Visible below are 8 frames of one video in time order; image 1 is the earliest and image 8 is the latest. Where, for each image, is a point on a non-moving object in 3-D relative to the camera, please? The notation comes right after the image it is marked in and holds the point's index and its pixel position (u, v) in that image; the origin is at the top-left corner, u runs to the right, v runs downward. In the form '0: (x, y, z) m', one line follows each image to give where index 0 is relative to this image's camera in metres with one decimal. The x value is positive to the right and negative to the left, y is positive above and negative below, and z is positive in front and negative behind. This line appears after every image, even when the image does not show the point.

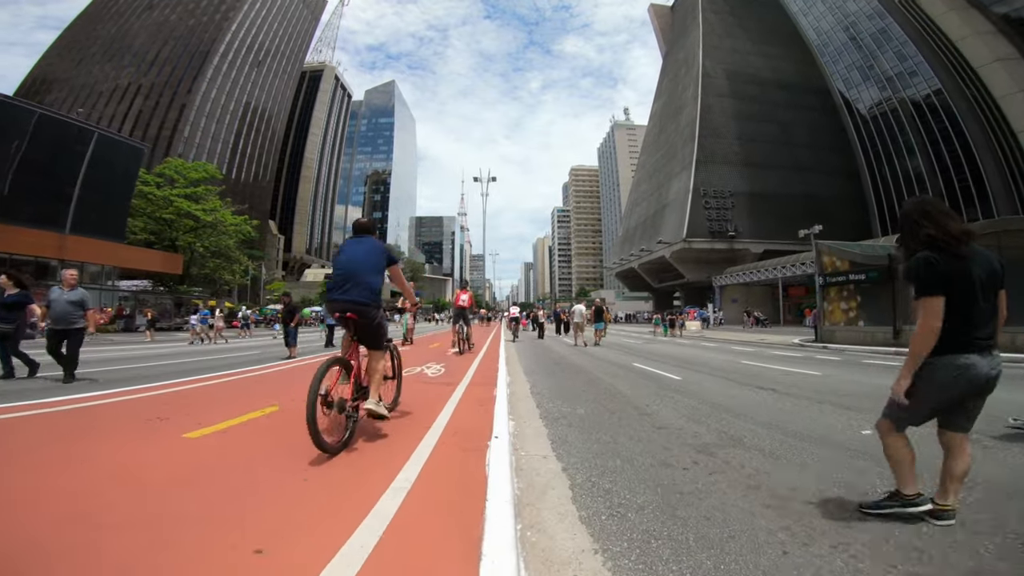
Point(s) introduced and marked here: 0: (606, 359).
0: (+2.5, -1.9, +13.9) m
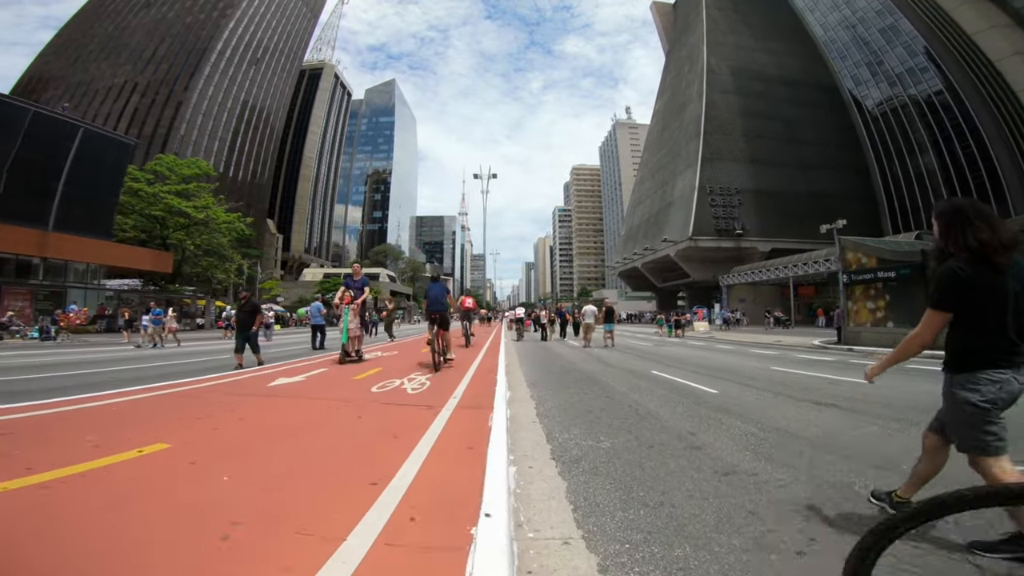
0: (+2.6, -1.8, +12.4) m
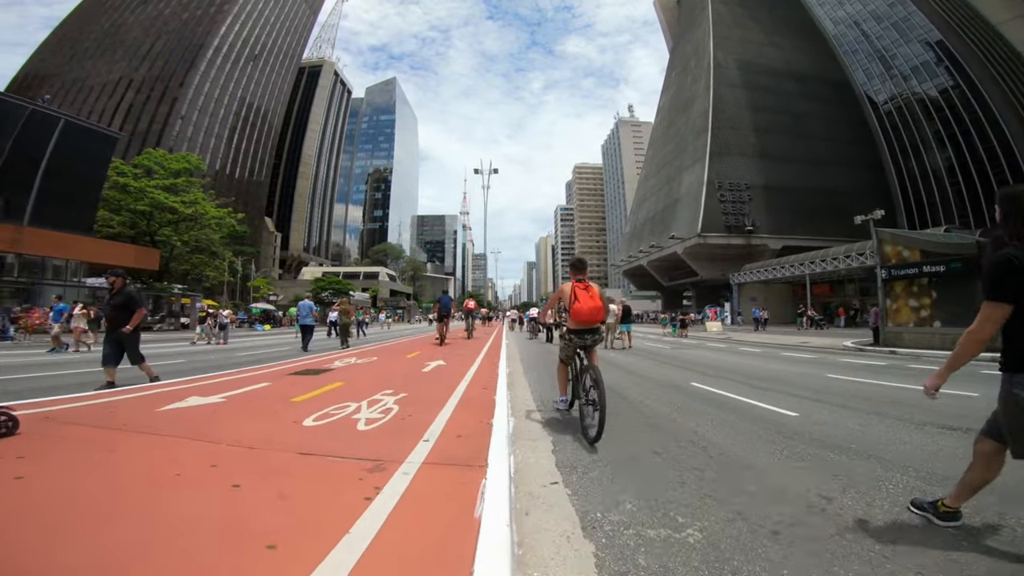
0: (+2.6, -1.7, +10.6) m
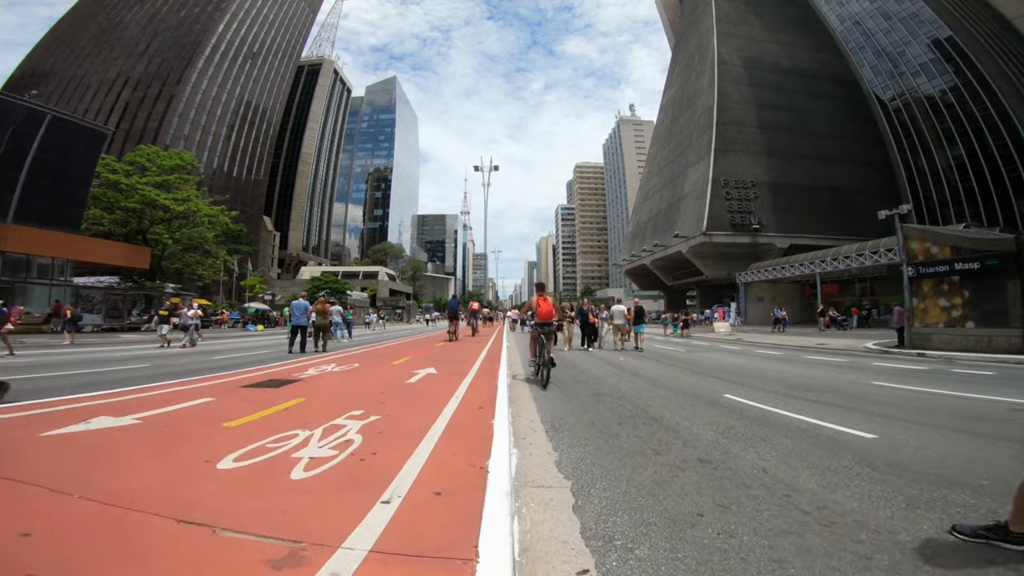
0: (+2.6, -1.6, +9.5) m
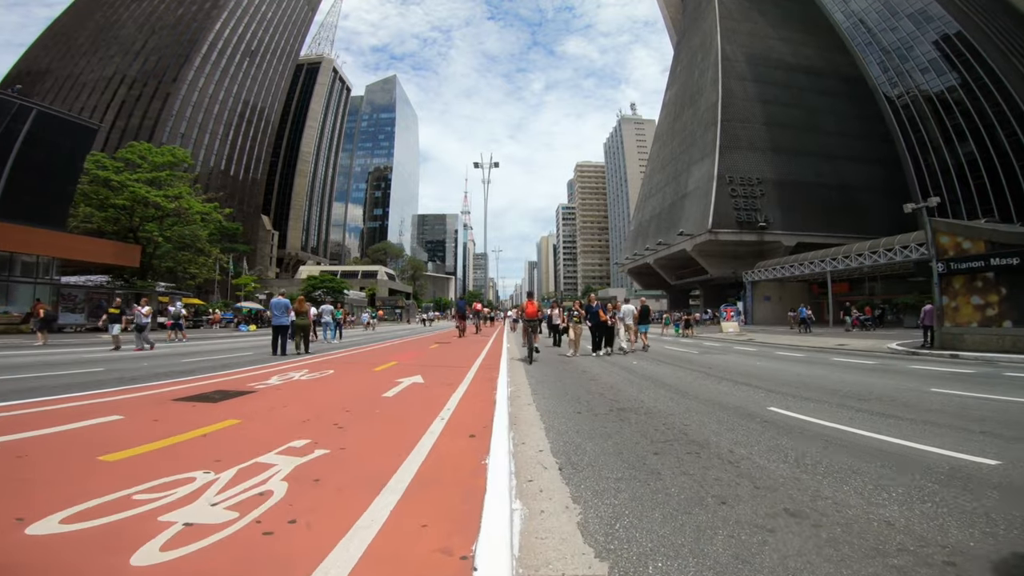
0: (+2.7, -1.5, +8.4) m
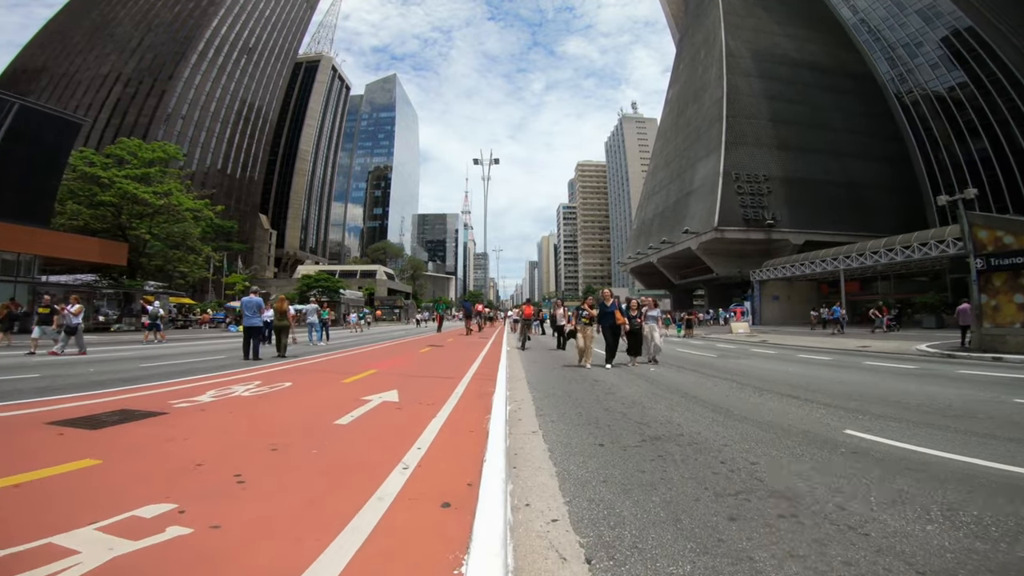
0: (+2.7, -1.5, +7.2) m
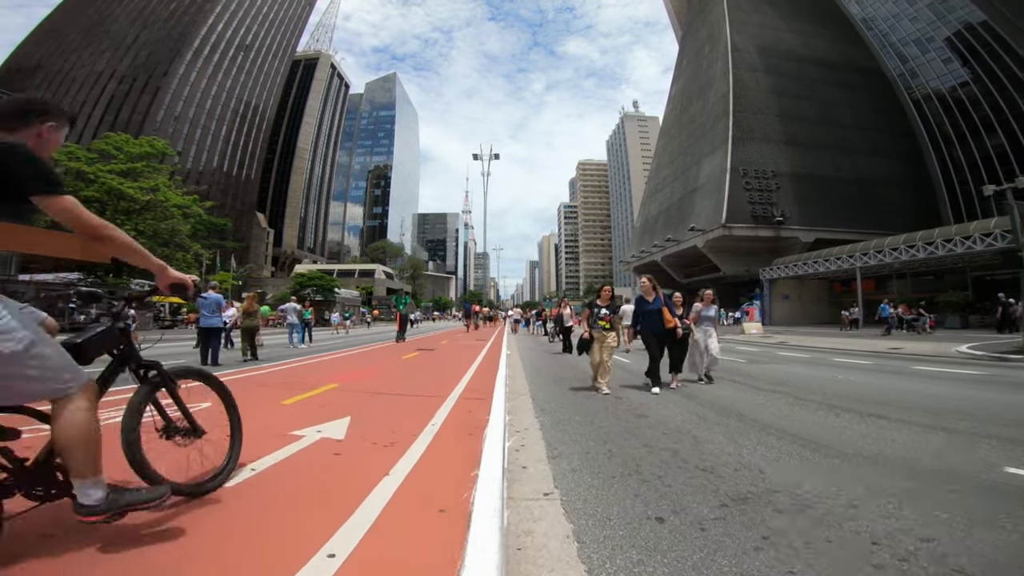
0: (+2.7, -1.4, +5.7) m
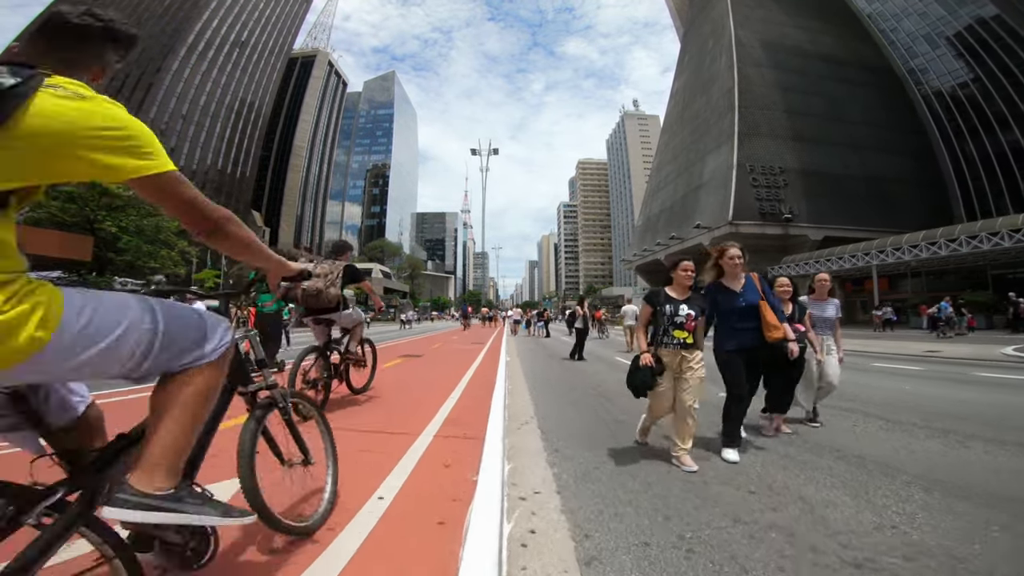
0: (+2.7, -1.3, +4.3) m
